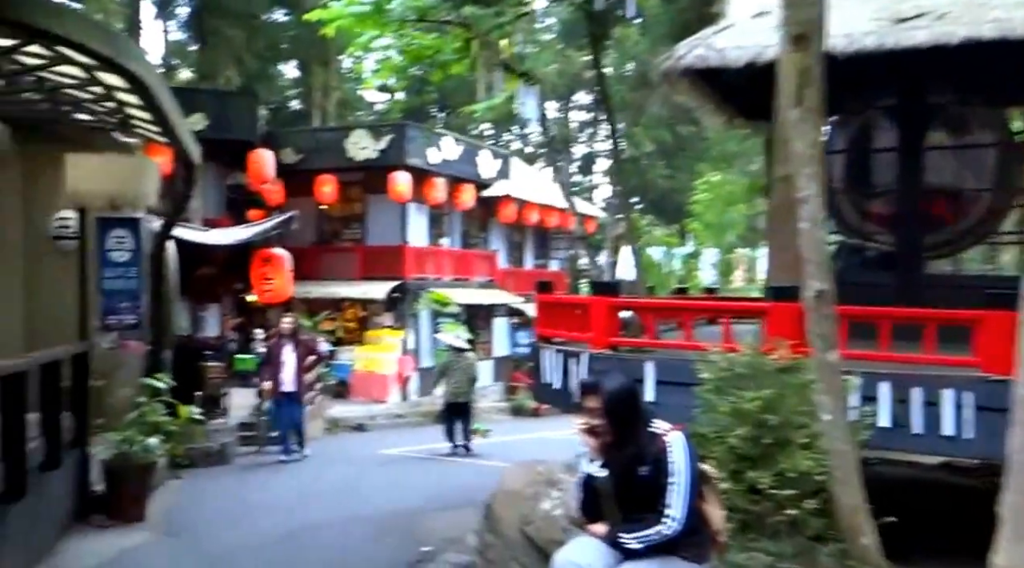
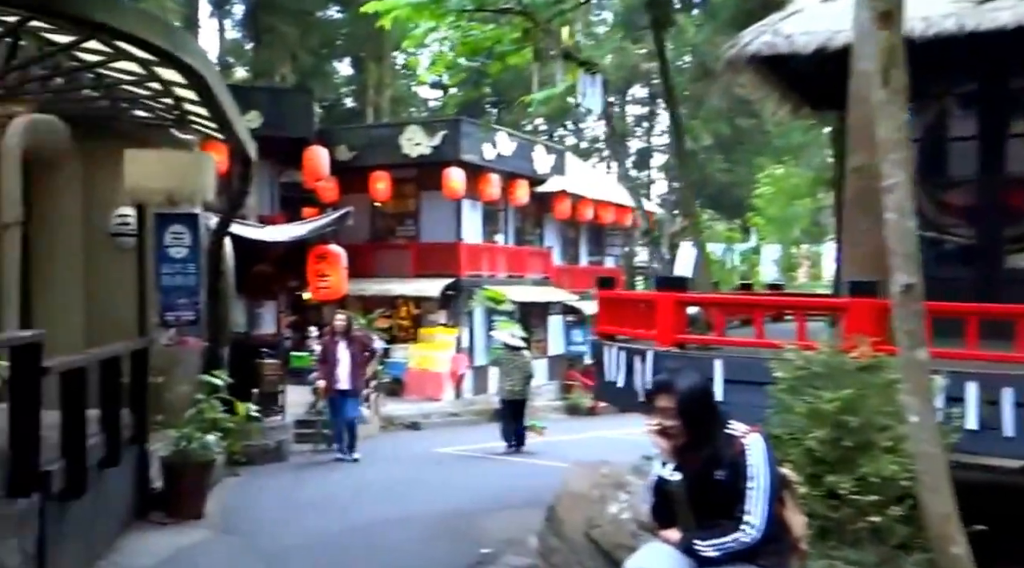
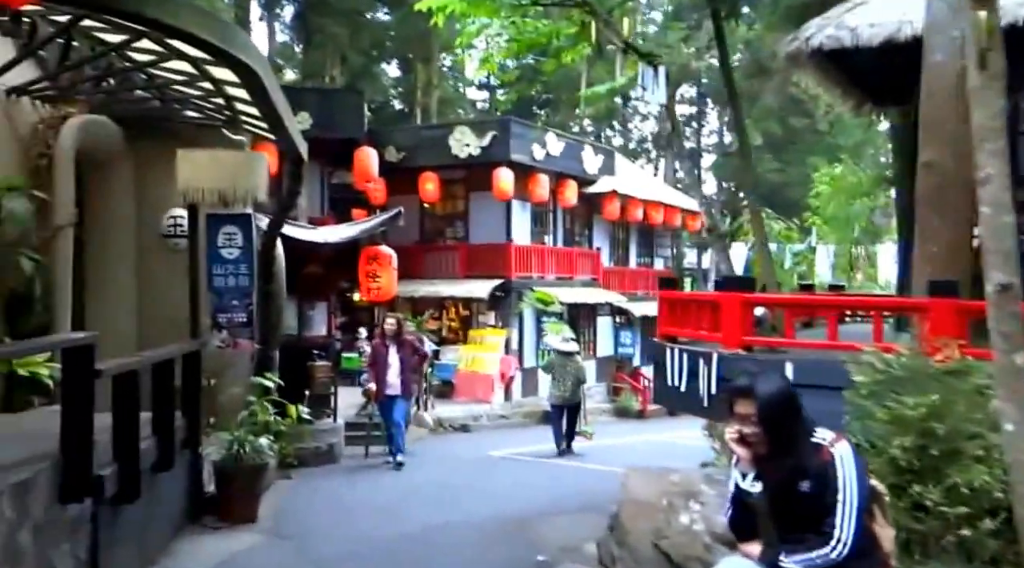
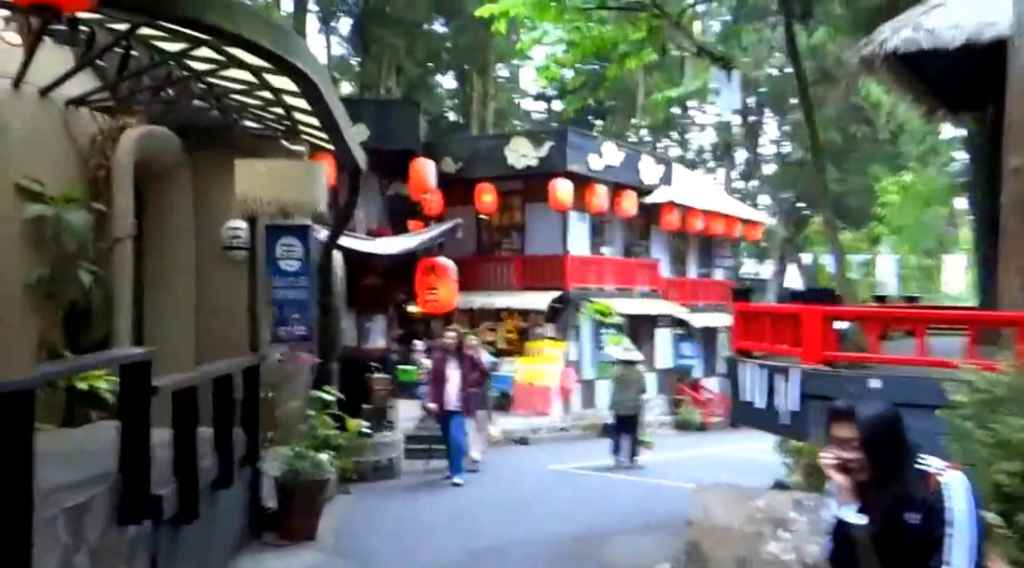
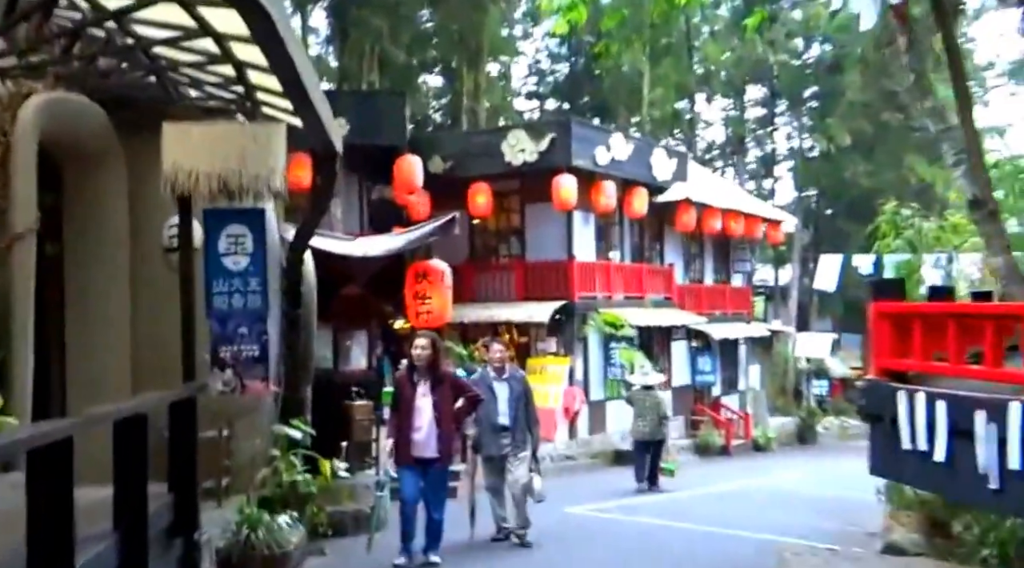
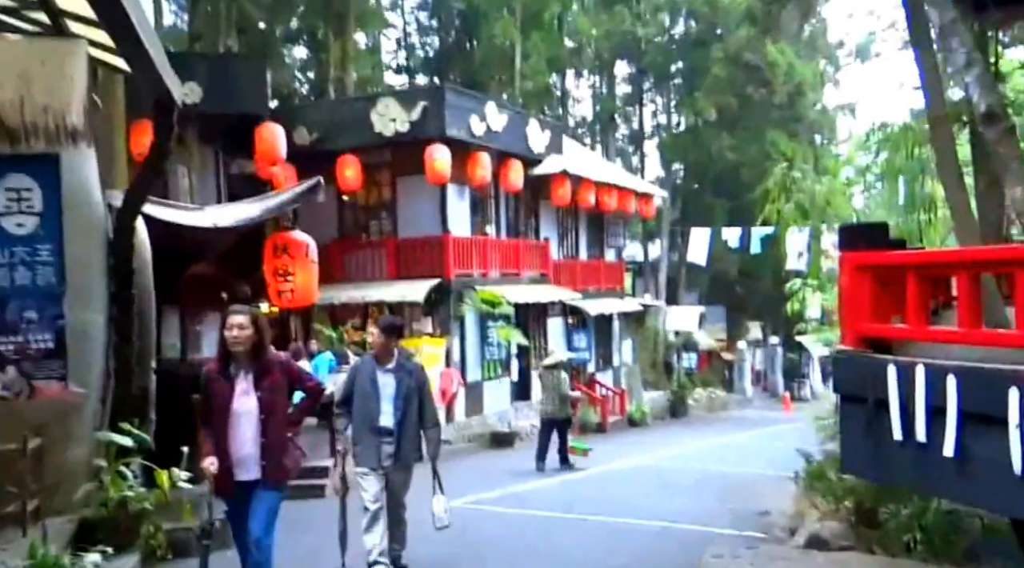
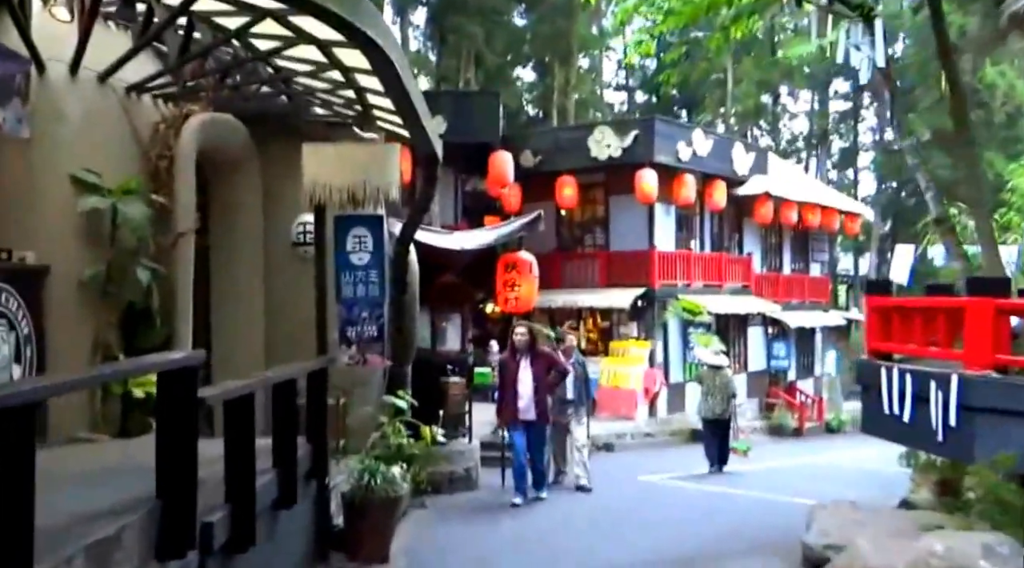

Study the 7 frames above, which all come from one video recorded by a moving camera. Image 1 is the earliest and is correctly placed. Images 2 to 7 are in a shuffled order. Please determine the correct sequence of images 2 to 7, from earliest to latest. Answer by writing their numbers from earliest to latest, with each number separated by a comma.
2, 3, 4, 7, 5, 6
